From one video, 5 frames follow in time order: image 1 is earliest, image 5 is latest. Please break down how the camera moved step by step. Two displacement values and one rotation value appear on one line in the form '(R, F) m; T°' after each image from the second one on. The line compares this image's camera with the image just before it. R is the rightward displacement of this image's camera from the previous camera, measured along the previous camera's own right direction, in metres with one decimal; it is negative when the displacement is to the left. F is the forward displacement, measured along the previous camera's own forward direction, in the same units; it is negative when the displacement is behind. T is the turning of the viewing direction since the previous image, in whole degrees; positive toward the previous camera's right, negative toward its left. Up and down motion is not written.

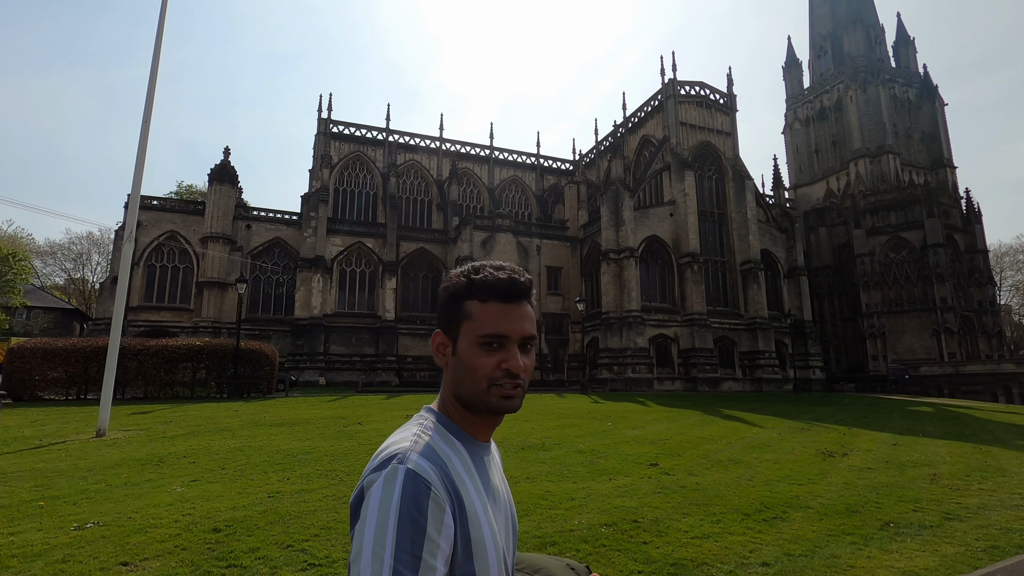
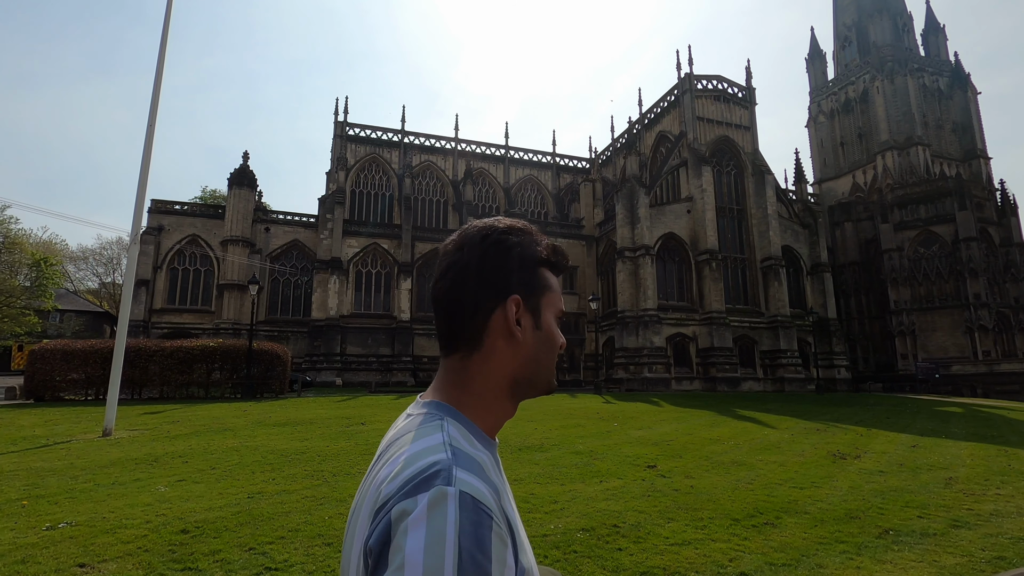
(+0.4, +0.2) m; -2°
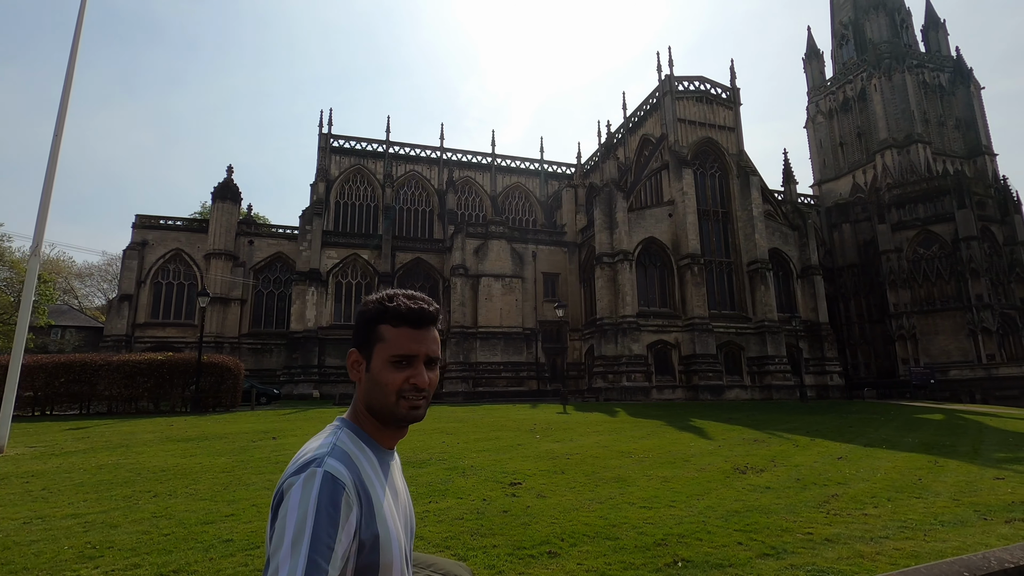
(+2.0, +0.5) m; -2°
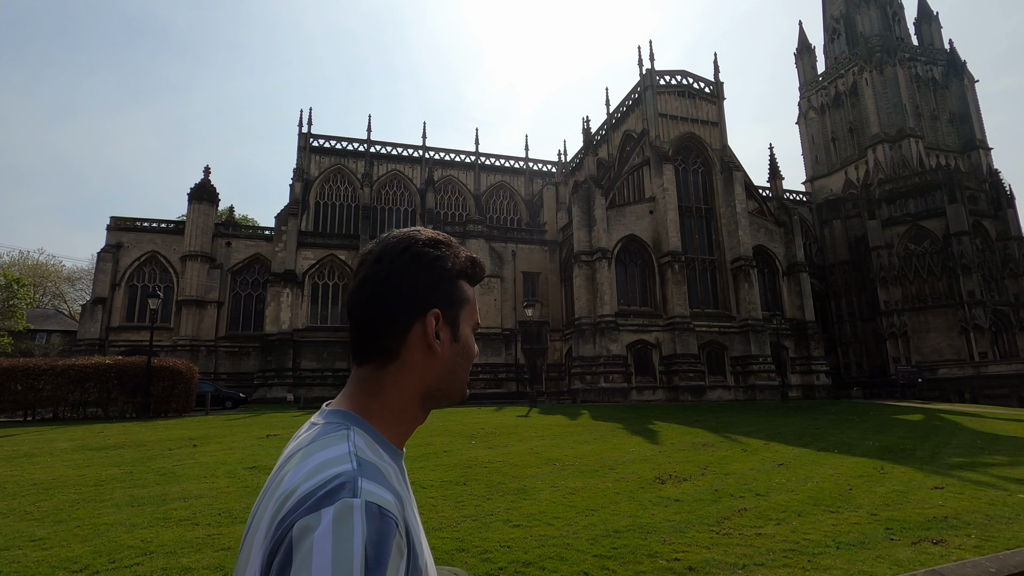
(+1.3, +0.6) m; 0°
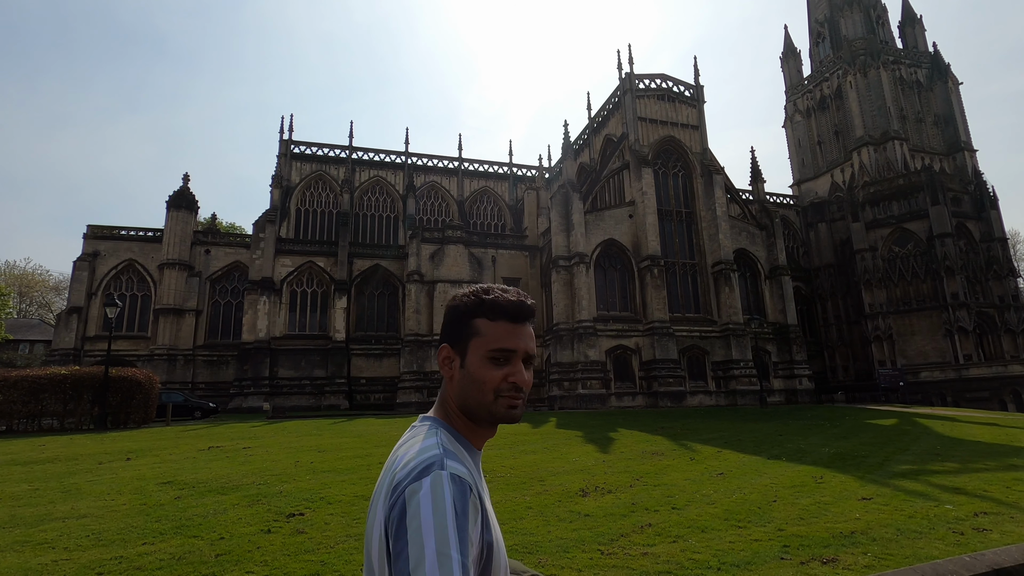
(+1.0, +0.3) m; 0°
